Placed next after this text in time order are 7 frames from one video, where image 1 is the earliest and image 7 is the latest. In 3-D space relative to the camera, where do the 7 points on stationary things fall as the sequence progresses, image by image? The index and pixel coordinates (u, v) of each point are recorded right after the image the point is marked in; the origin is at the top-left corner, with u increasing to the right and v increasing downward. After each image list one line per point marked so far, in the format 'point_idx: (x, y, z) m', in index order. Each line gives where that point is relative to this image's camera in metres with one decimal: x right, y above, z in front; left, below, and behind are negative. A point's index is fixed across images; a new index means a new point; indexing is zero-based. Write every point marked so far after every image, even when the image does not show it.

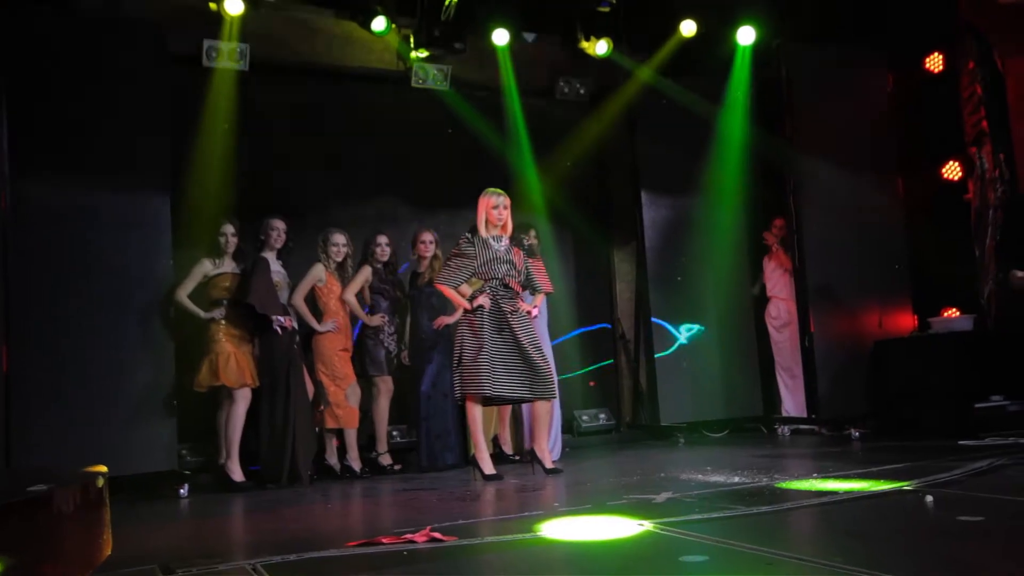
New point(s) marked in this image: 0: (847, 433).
0: (+3.0, -1.3, +4.6) m
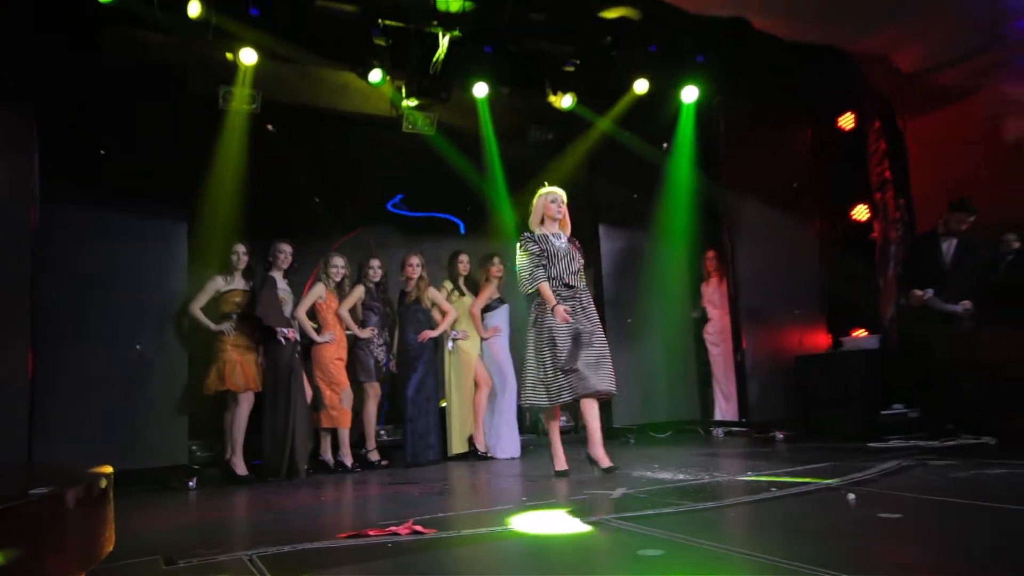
0: (+2.7, -1.5, +5.3) m
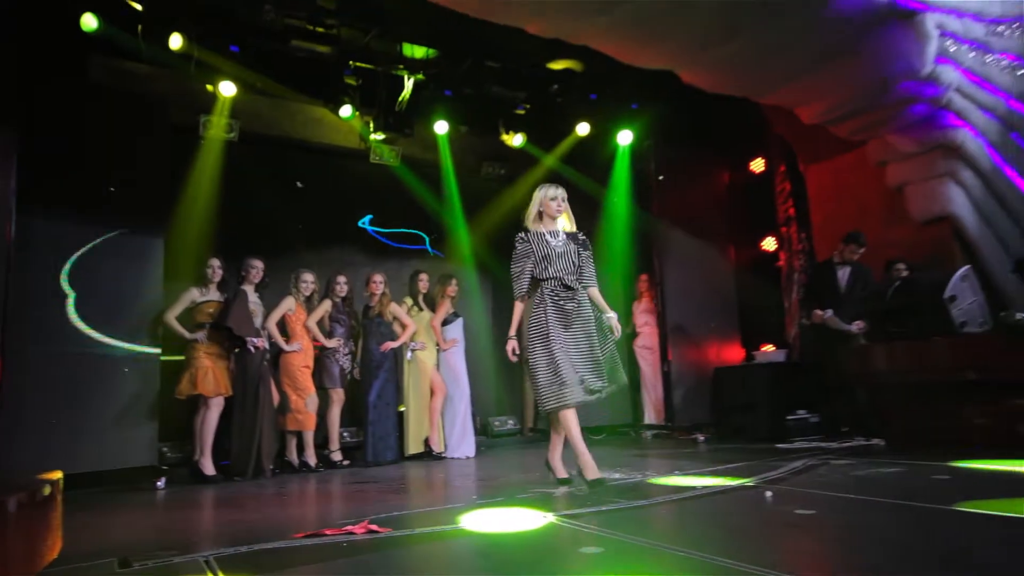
0: (+2.2, -1.8, +6.0) m
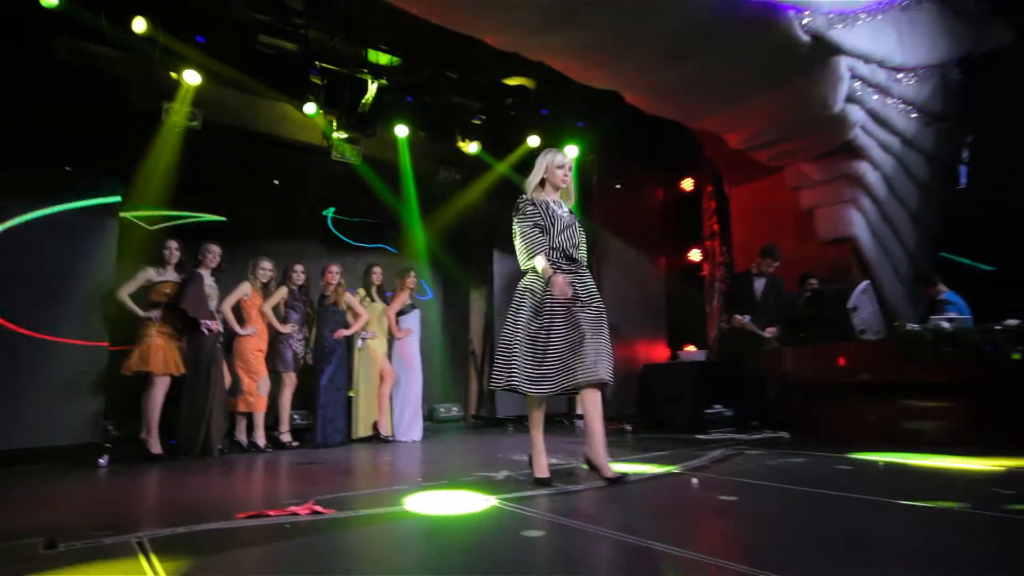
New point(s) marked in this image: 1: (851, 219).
0: (+1.4, -1.8, +6.6) m
1: (+4.5, +0.9, +6.8) m
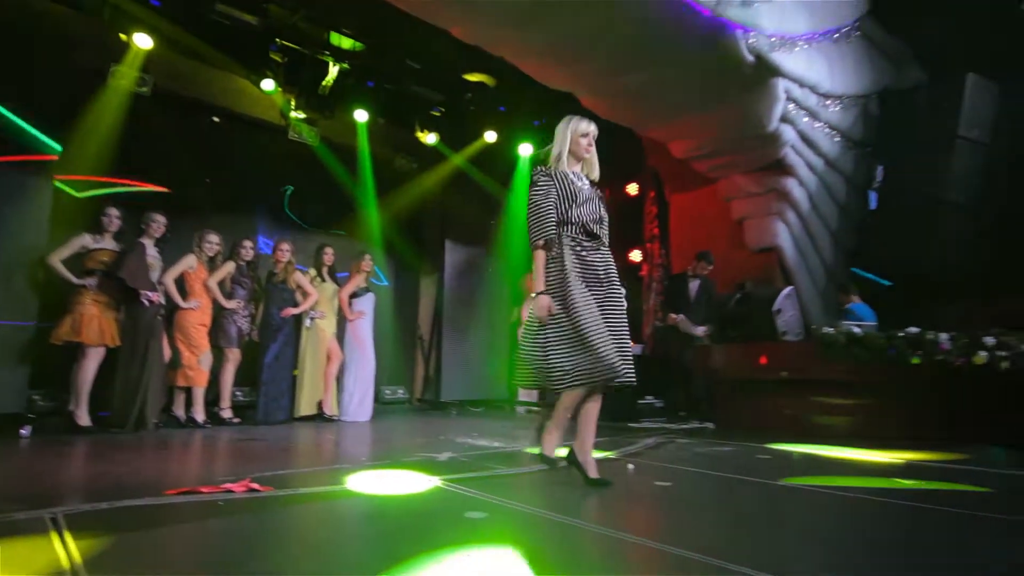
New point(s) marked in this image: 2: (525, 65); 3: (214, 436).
0: (+0.7, -1.7, +7.0) m
1: (+3.9, +0.8, +7.4) m
2: (+0.1, +2.5, +5.7) m
3: (-2.9, -1.5, +5.1) m
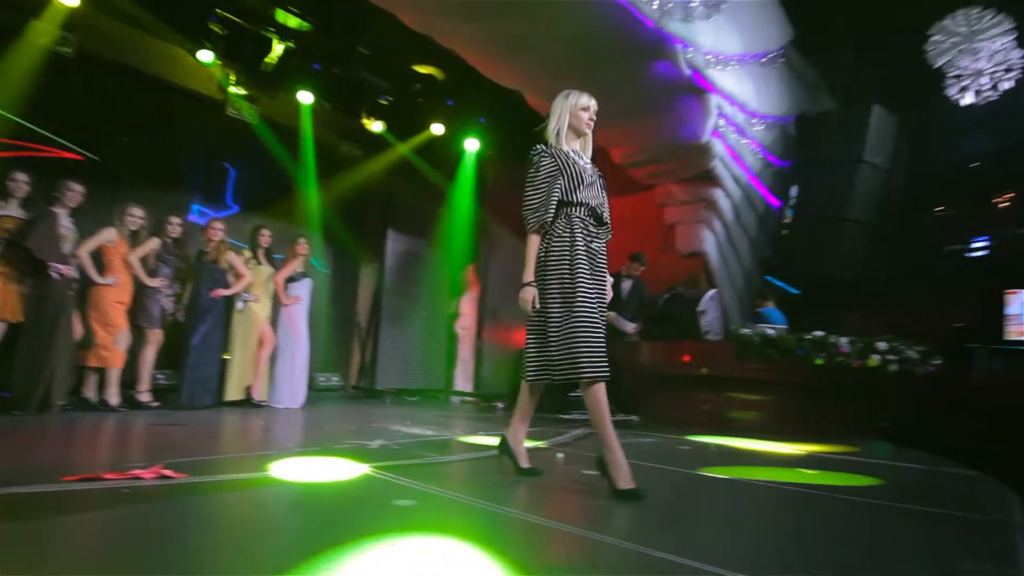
0: (-0.3, -1.6, +7.2) m
1: (+3.0, +0.8, +7.9) m
2: (-0.4, +2.6, +5.8) m
3: (-3.6, -1.2, +4.8) m
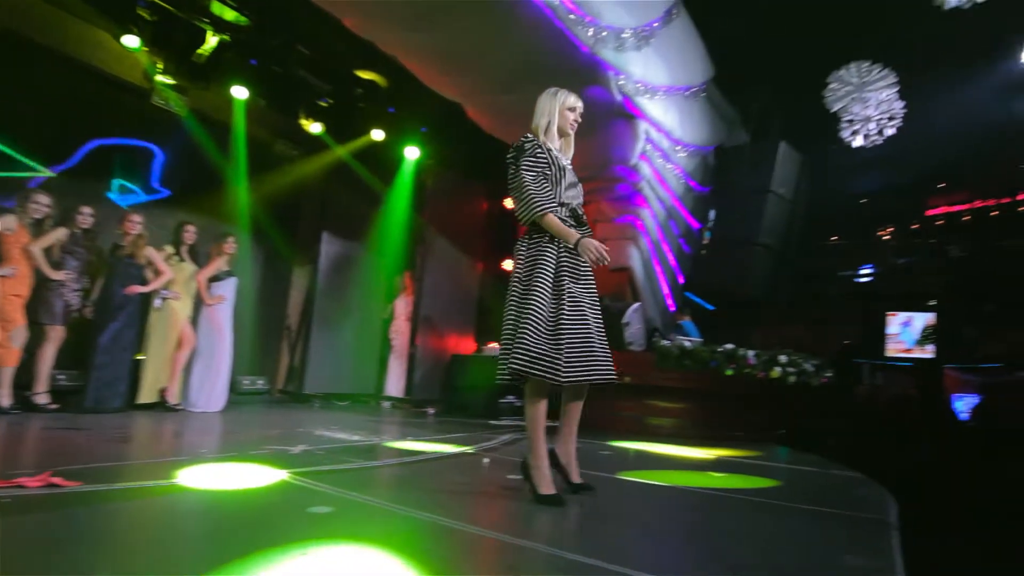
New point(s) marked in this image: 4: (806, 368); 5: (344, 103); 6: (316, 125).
0: (-1.3, -1.7, +7.2) m
1: (+1.9, +0.6, +8.4) m
2: (-1.1, +2.5, +5.9) m
3: (-4.2, -1.2, +4.5) m
4: (+3.7, -1.0, +6.5) m
5: (-2.1, +2.3, +6.3) m
6: (-2.5, +2.2, +6.5) m
